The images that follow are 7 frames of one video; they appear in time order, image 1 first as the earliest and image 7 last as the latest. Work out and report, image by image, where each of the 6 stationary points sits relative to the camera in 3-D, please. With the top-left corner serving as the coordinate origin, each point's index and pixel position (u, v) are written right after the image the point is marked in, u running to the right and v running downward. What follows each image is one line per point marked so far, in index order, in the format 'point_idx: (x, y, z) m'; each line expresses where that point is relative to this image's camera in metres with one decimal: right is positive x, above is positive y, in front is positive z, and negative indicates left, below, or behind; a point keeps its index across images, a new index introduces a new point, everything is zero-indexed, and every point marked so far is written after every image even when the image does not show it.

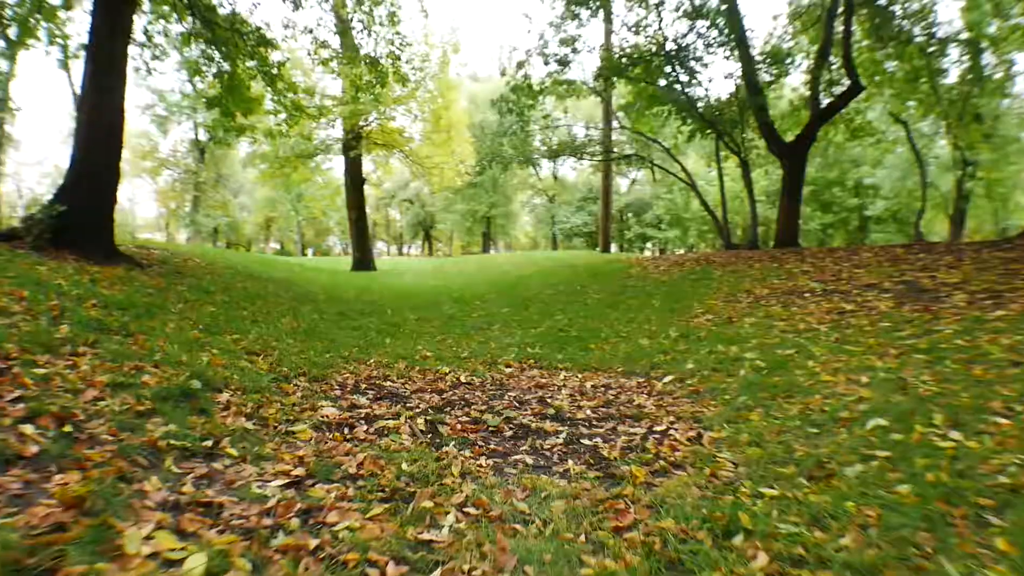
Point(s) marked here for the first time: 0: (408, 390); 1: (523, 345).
0: (-0.7, -0.7, +6.1) m
1: (+0.1, -0.5, +8.8) m
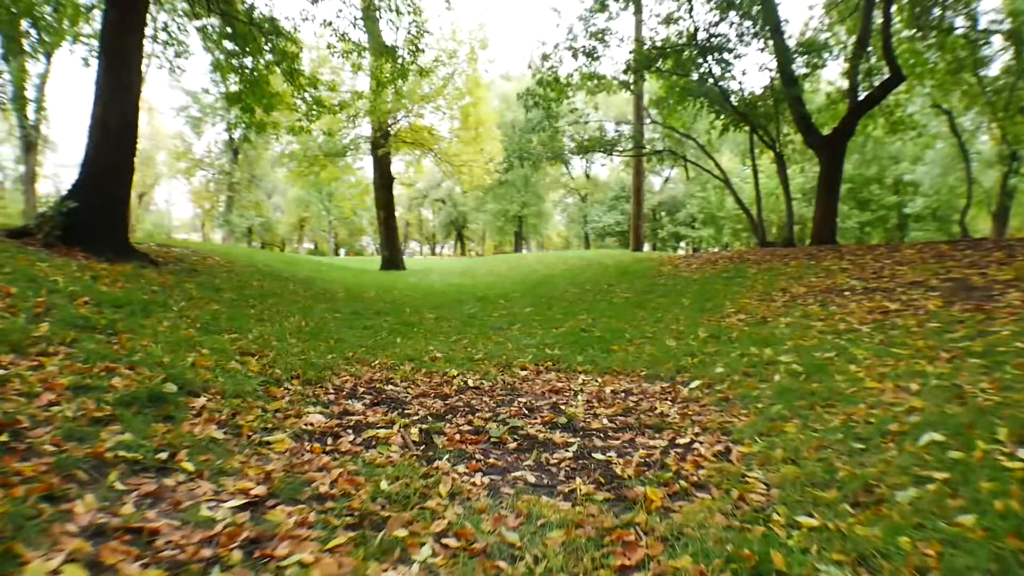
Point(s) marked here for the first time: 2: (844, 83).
0: (-0.6, -0.6, +5.6) m
1: (+0.3, -0.5, +8.3) m
2: (+6.9, +4.3, +19.4) m
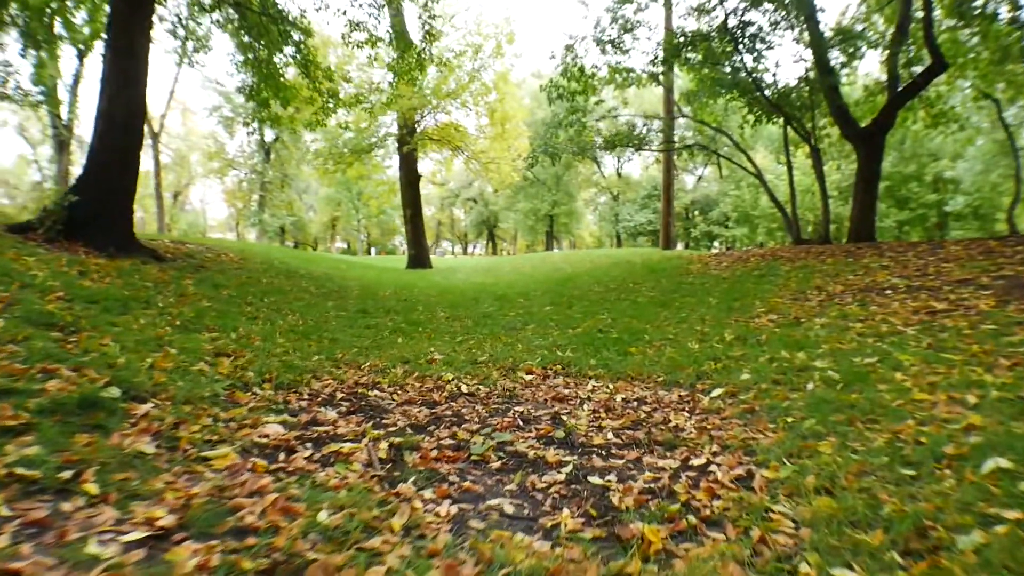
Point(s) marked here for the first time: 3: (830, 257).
0: (-0.6, -0.6, +5.0) m
1: (+0.3, -0.5, +7.6) m
2: (+7.4, +4.3, +18.6) m
3: (+4.5, +0.4, +13.1) m
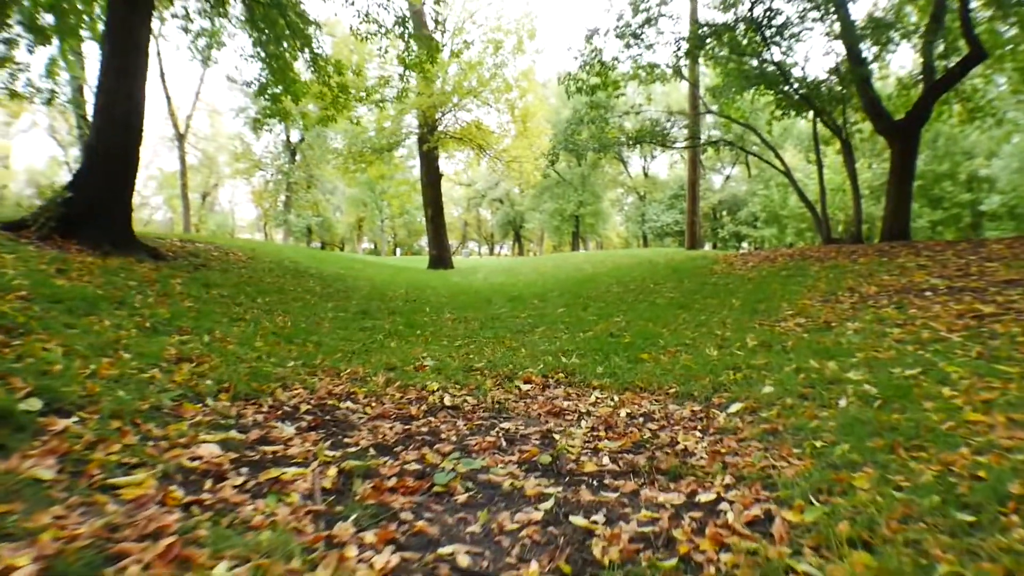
0: (-0.7, -0.6, +4.4) m
1: (+0.4, -0.5, +7.0) m
2: (+7.8, +4.2, +17.7) m
3: (+4.6, +0.4, +12.3) m
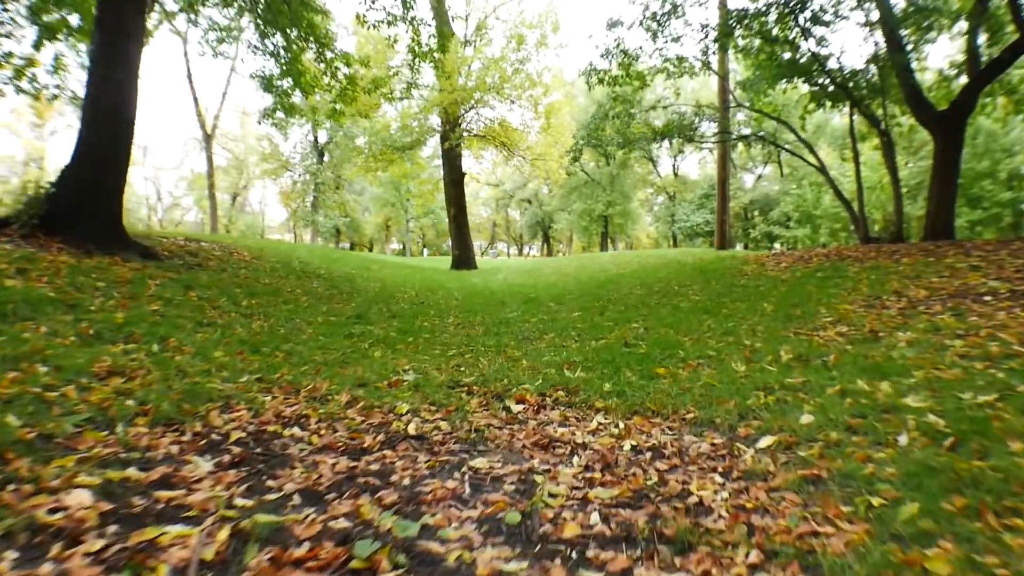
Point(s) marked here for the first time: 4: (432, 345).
0: (-0.8, -0.6, +3.6) m
1: (+0.3, -0.5, +6.2) m
2: (+8.1, +4.2, +16.7) m
3: (+4.8, +0.4, +11.3) m
4: (-0.6, -0.4, +7.0) m
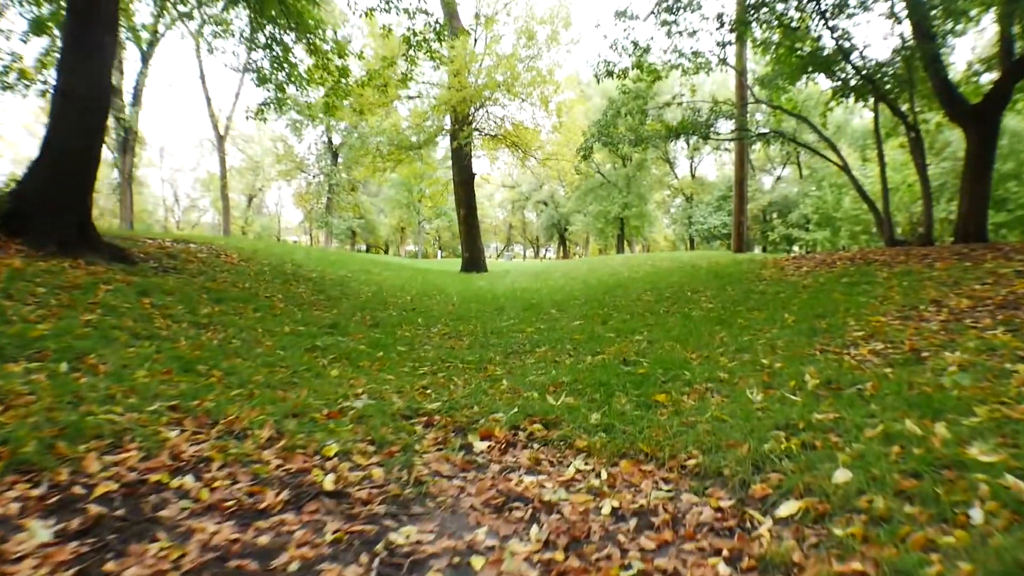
0: (-1.0, -0.7, +2.8) m
1: (+0.2, -0.5, +5.3) m
2: (+8.2, +4.1, +15.7) m
3: (+4.8, +0.3, +10.4) m
4: (-0.7, -0.5, +6.2) m
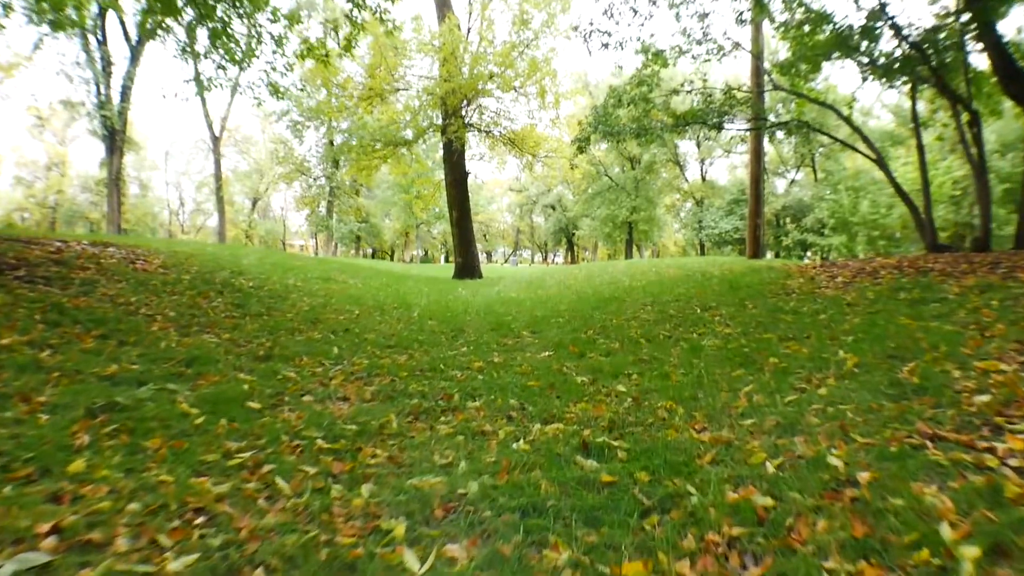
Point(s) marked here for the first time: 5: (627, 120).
0: (-1.4, -0.8, +0.5) m
1: (-0.2, -0.7, +3.0) m
2: (+7.9, +3.9, +13.3) m
3: (+4.4, +0.1, +8.1) m
4: (-1.1, -0.6, +3.9) m
5: (+1.8, +2.8, +15.2) m
